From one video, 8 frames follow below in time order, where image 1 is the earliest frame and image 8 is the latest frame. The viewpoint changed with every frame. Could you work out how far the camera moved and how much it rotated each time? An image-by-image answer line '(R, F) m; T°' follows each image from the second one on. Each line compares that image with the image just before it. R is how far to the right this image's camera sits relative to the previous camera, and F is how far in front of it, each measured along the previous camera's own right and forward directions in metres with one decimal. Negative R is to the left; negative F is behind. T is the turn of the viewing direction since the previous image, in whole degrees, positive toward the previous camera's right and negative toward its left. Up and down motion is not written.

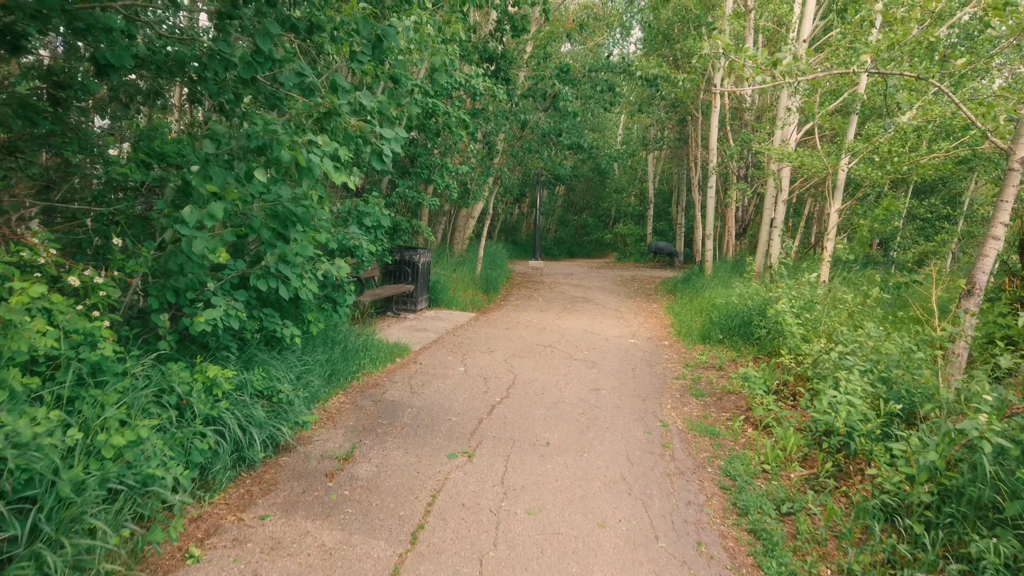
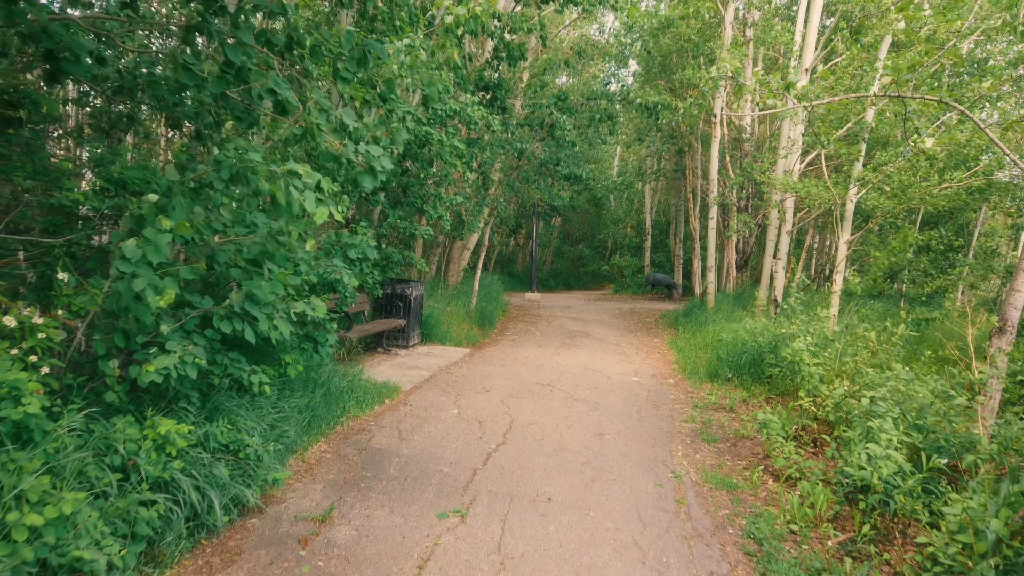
(0.0, +0.4) m; 0°
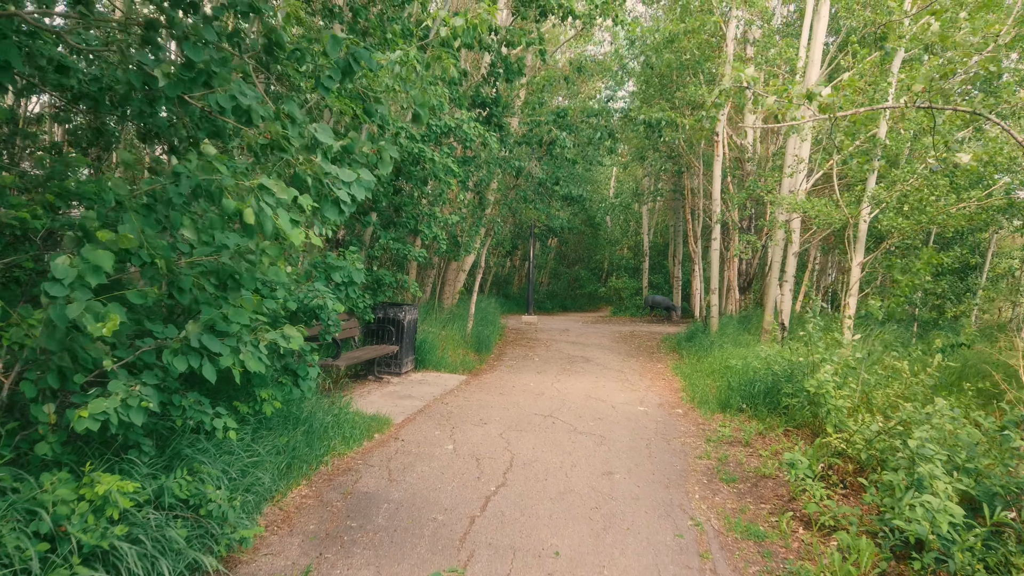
(0.0, +0.5) m; 0°
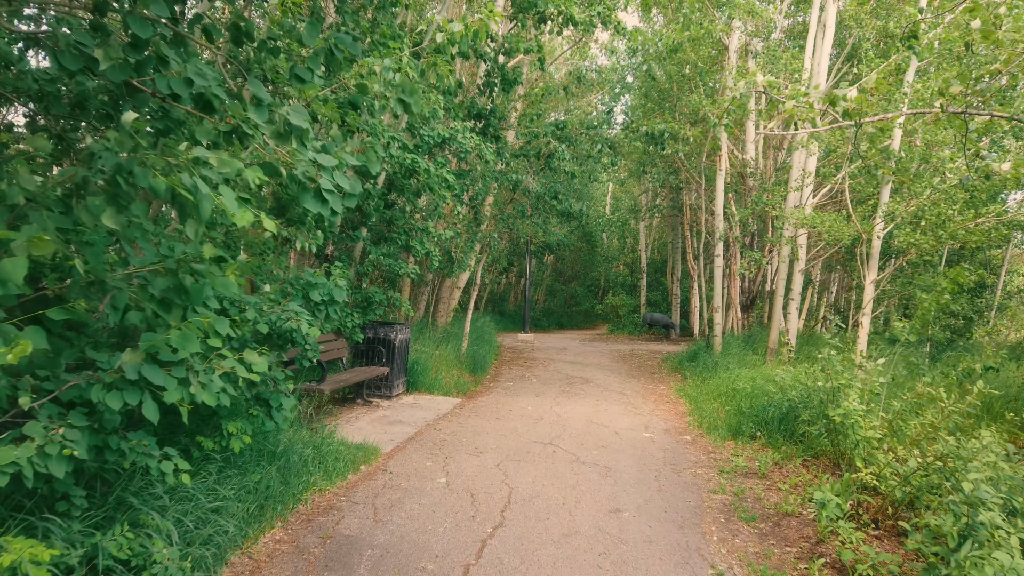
(0.0, +0.5) m; 0°
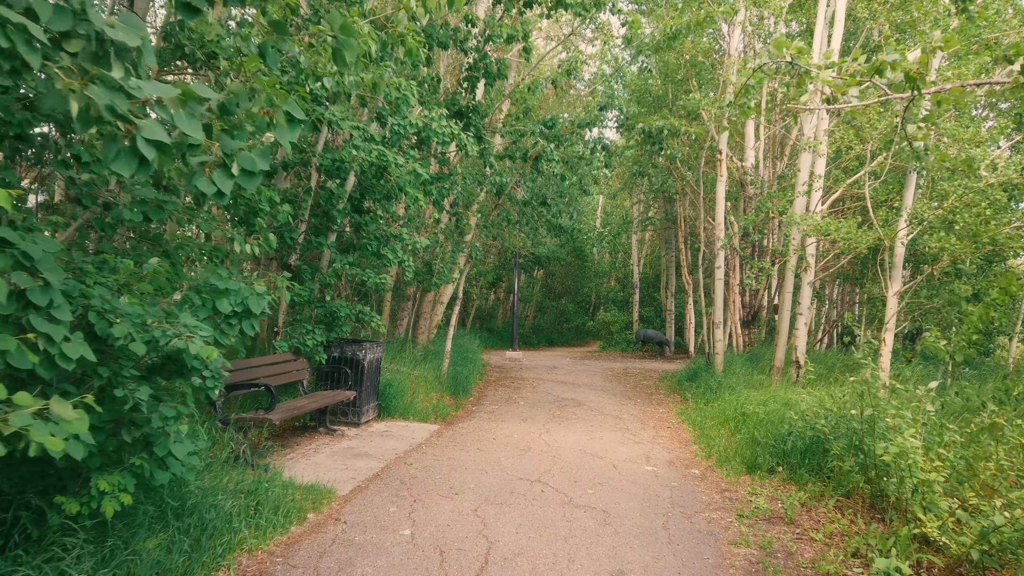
(+0.1, +0.9) m; +1°
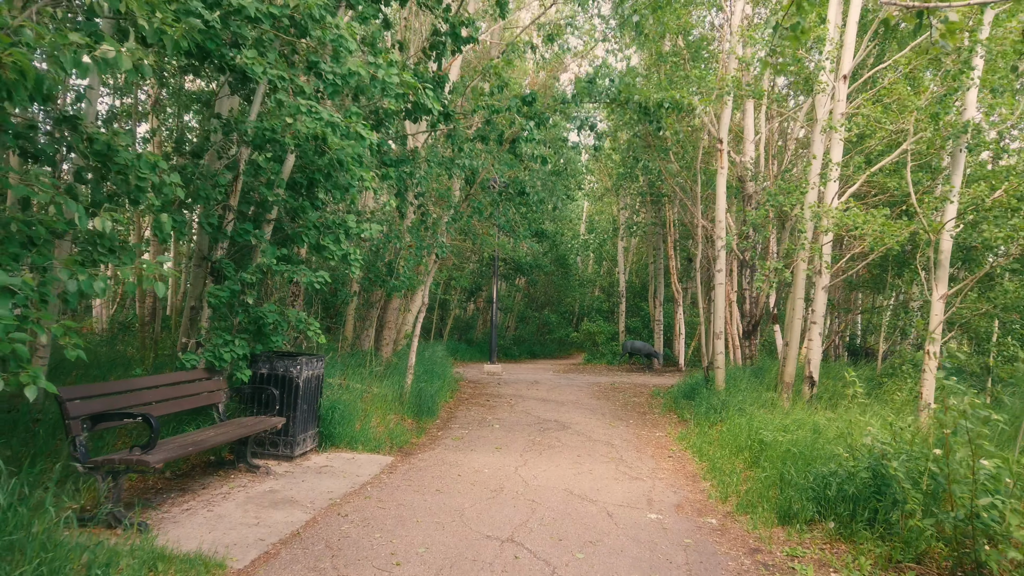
(+0.1, +1.4) m; +1°
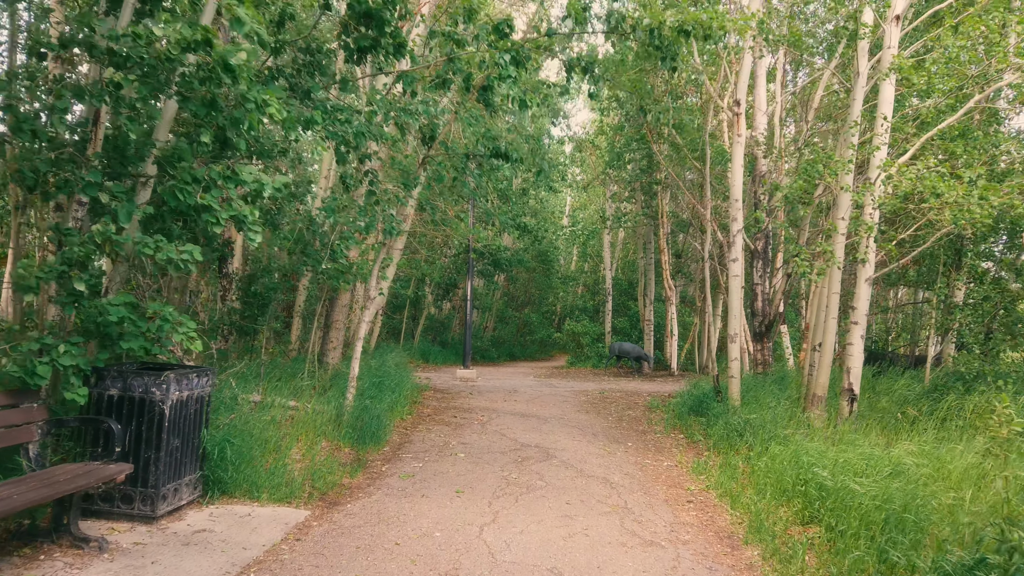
(+0.1, +1.9) m; +1°
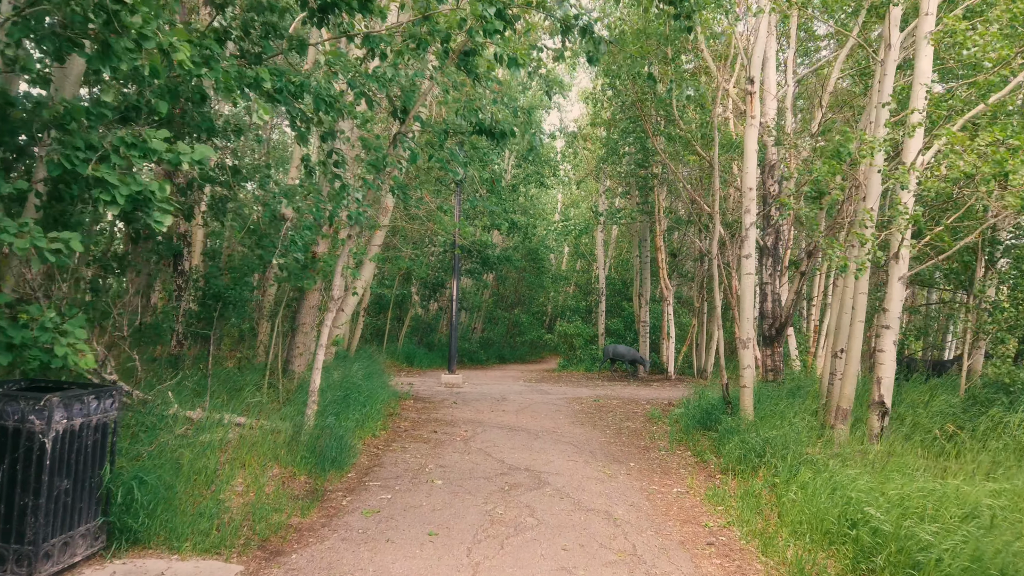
(0.0, +1.0) m; +1°
